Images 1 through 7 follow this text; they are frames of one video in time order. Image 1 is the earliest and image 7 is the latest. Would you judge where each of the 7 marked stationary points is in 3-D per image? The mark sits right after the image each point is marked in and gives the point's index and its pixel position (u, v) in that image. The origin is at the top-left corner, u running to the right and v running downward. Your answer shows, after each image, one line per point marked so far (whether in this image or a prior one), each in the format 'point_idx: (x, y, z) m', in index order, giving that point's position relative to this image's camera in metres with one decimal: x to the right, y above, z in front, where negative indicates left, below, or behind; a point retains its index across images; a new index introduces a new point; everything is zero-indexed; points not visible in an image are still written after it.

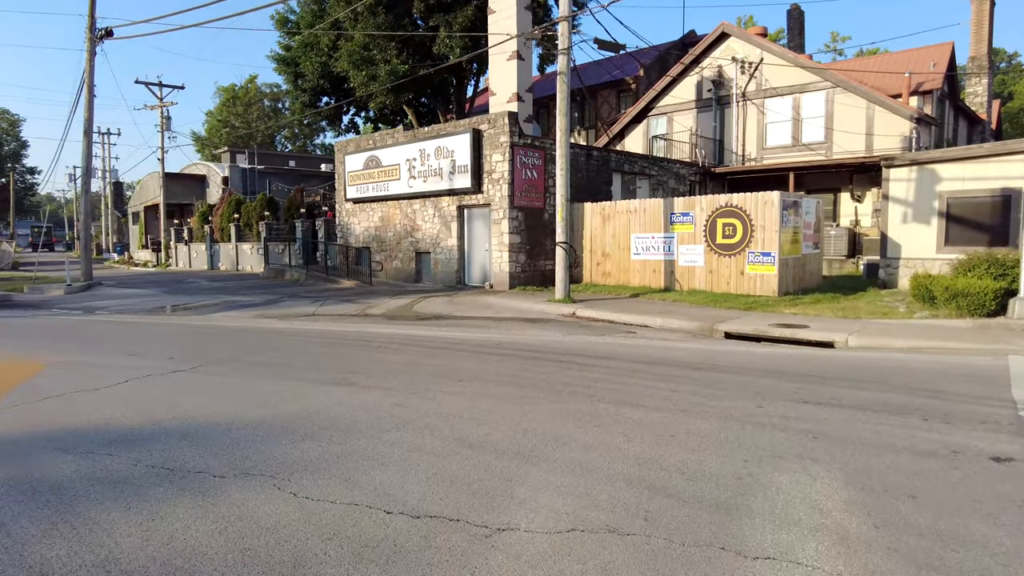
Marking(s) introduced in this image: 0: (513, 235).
0: (0.0, +1.4, +17.6) m
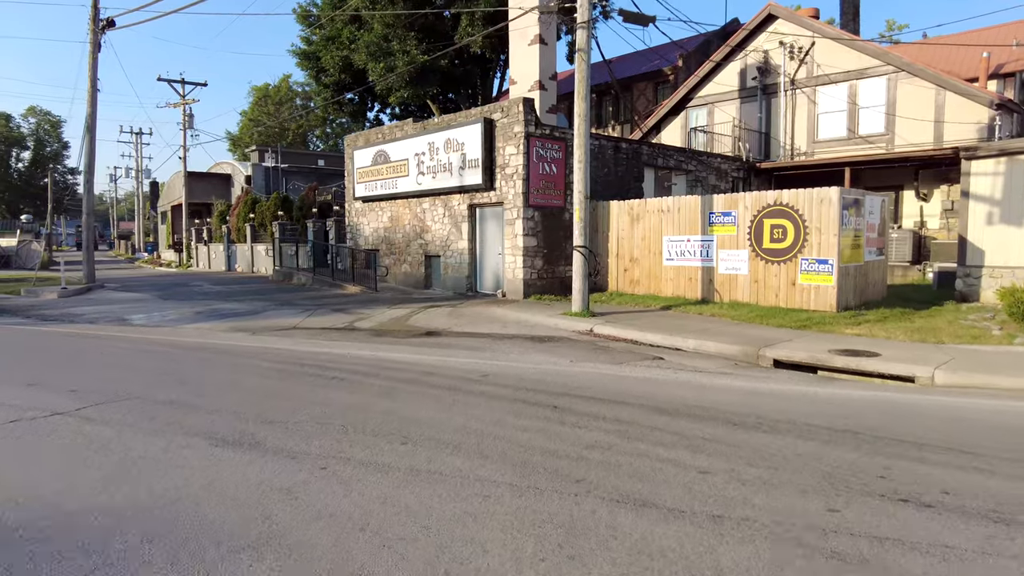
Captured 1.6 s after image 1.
0: (+0.4, +1.2, +15.6) m
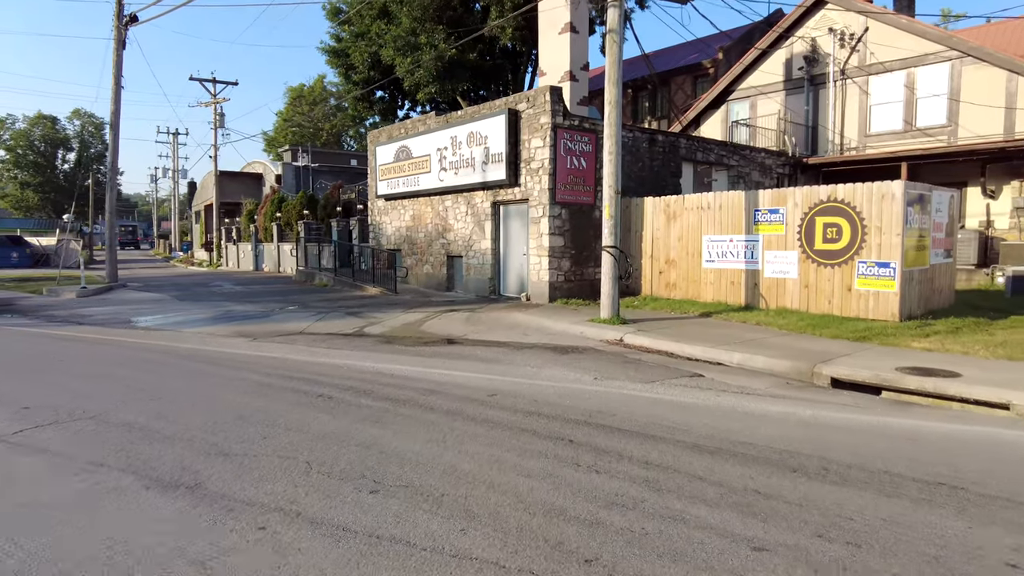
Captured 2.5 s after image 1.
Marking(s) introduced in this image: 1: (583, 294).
0: (+1.0, +1.2, +14.5) m
1: (+1.6, -0.1, +15.2) m
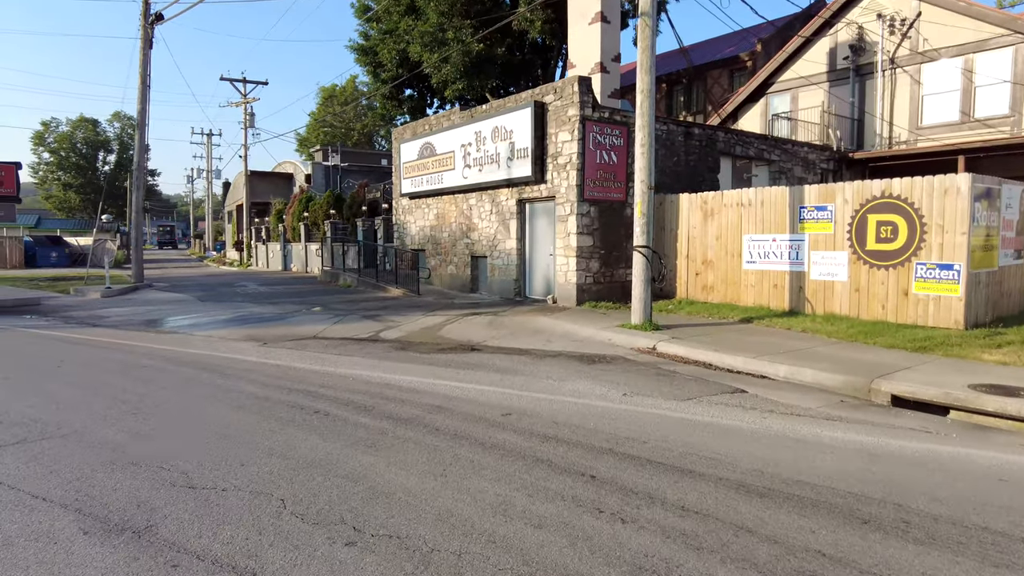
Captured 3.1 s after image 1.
0: (+1.5, +1.1, +13.7) m
1: (+2.2, -0.2, +14.4) m
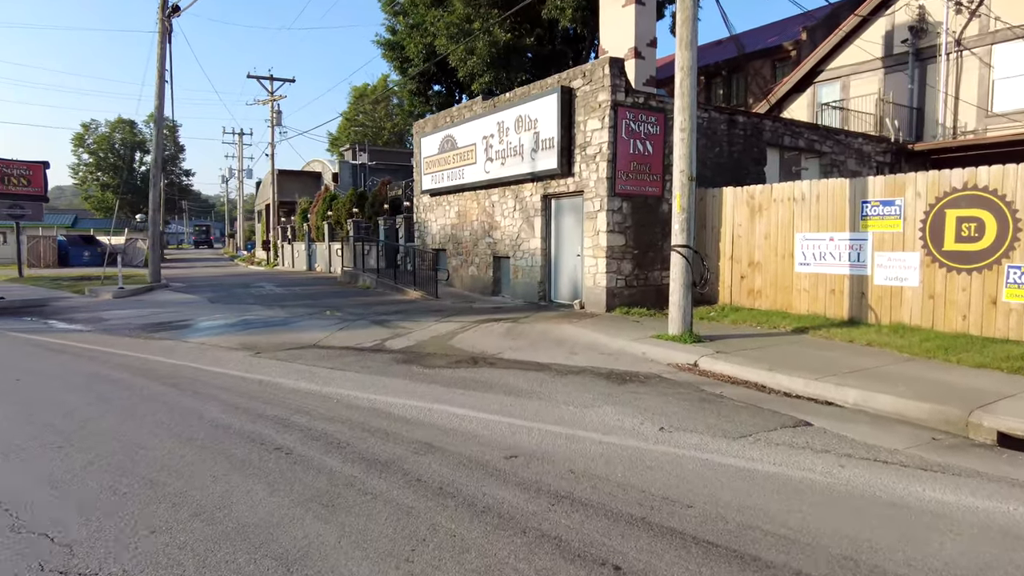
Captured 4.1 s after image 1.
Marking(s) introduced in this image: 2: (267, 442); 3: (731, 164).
0: (+2.0, +1.0, +12.4) m
1: (+2.7, -0.3, +13.0) m
2: (-2.0, -1.2, +5.2) m
3: (+4.9, +2.8, +14.7) m
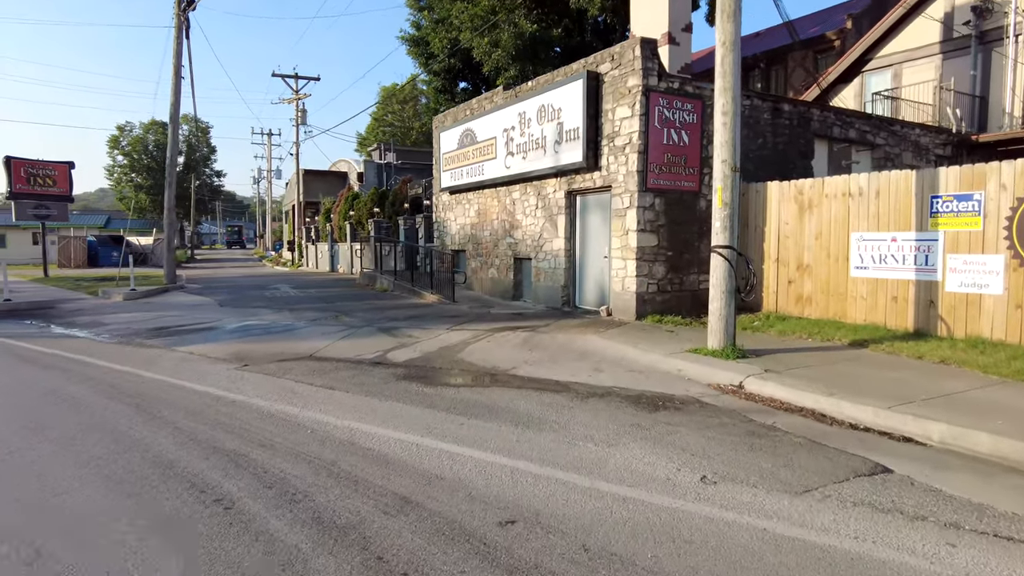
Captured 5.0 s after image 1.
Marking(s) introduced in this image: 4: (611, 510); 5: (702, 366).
0: (+2.3, +0.9, +11.2) m
1: (+3.1, -0.4, +11.7) m
2: (-2.0, -1.3, +4.2) m
3: (+5.4, +2.7, +13.4) m
4: (+0.6, -1.3, +3.9) m
5: (+2.2, -0.9, +7.7) m
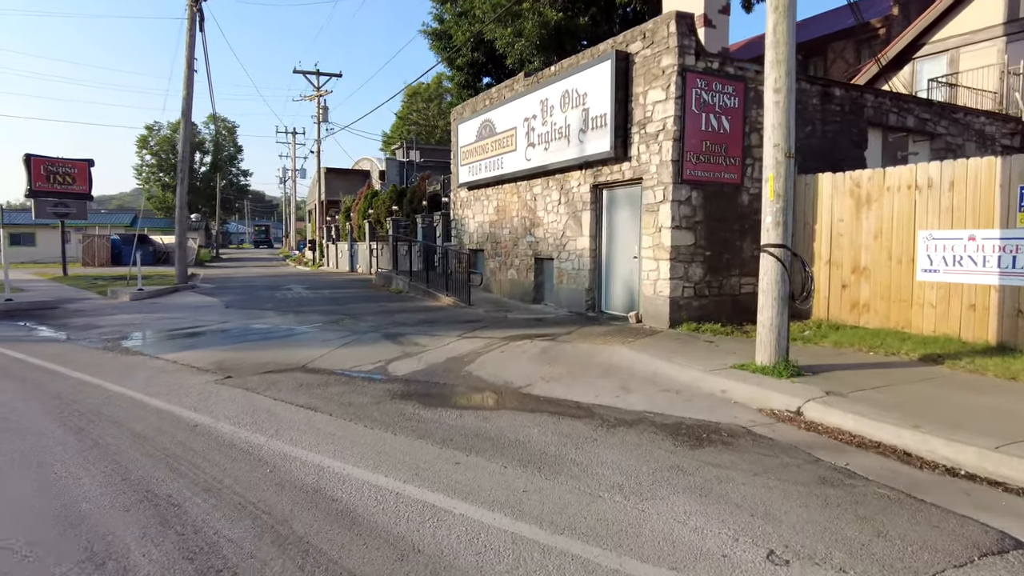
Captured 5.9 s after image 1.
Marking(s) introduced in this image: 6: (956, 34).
0: (+2.6, +0.9, +10.0) m
1: (+3.4, -0.4, +10.5) m
2: (-2.0, -1.3, +3.2) m
3: (+5.8, +2.6, +12.0) m
4: (+0.6, -1.4, +2.8) m
5: (+2.4, -1.0, +6.5) m
6: (+12.6, +7.2, +18.5) m
